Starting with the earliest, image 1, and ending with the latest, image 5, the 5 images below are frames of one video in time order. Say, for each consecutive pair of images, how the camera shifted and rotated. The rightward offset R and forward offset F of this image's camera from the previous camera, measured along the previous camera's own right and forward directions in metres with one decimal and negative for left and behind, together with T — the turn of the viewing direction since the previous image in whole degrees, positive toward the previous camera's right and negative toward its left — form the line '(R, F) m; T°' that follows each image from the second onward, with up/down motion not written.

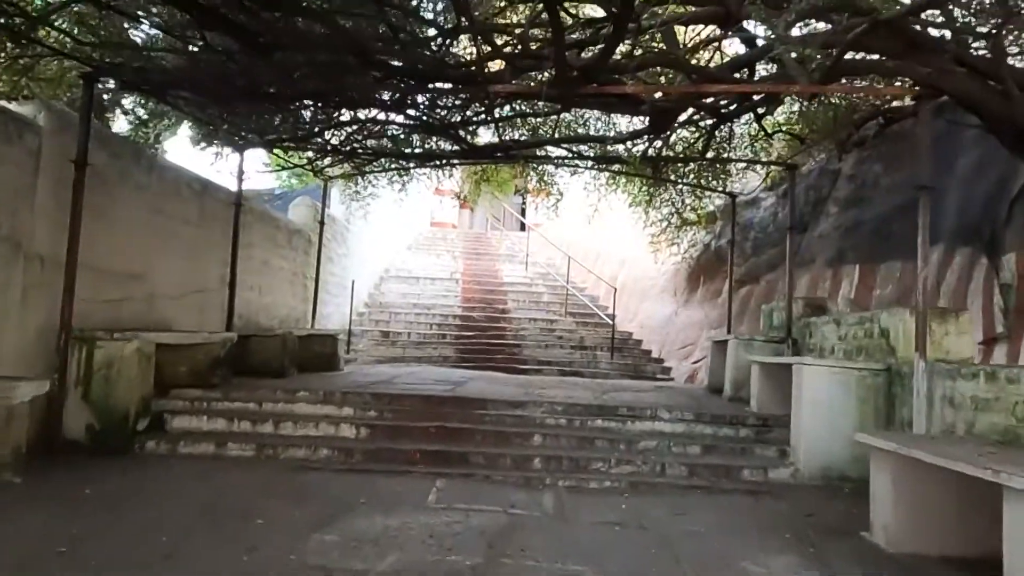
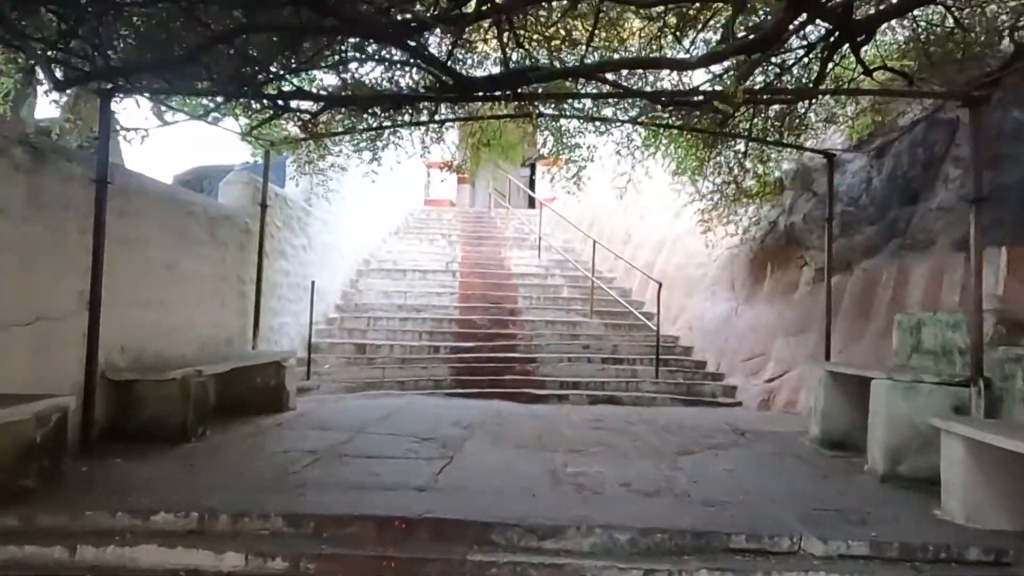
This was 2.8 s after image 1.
(0.0, +1.7) m; 0°
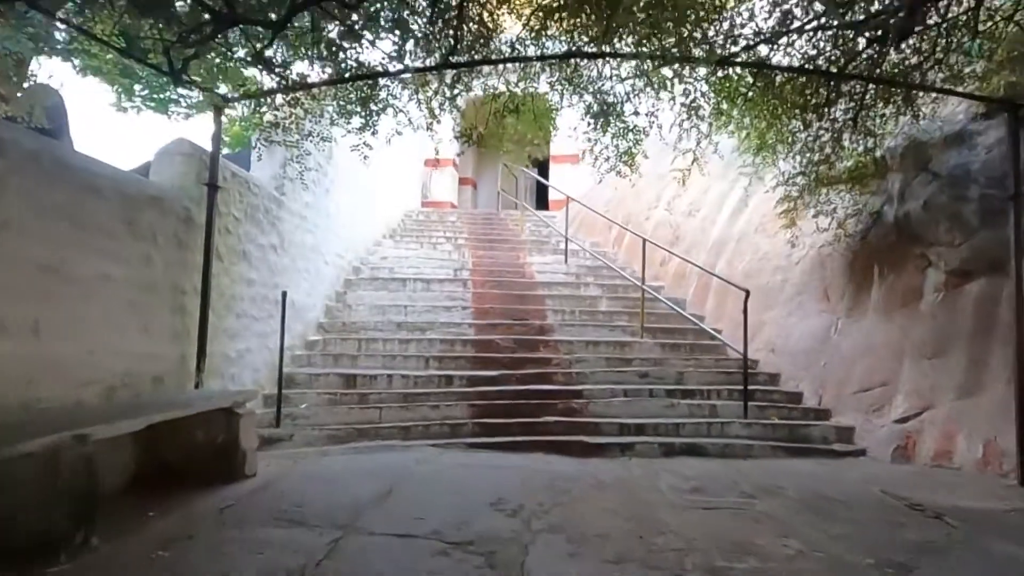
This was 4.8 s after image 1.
(-0.3, +1.4) m; +1°
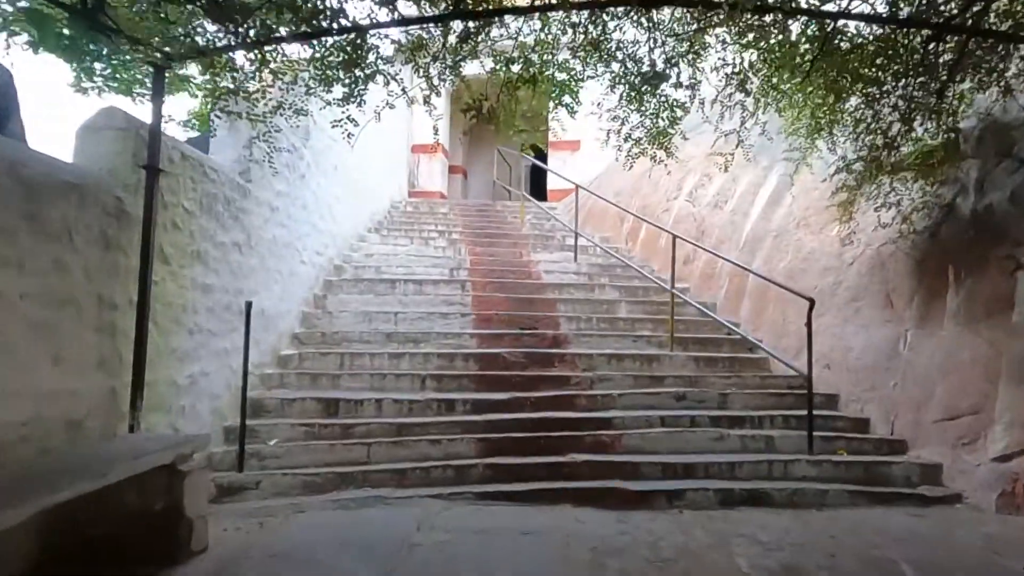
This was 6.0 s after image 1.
(-0.2, +0.7) m; +1°
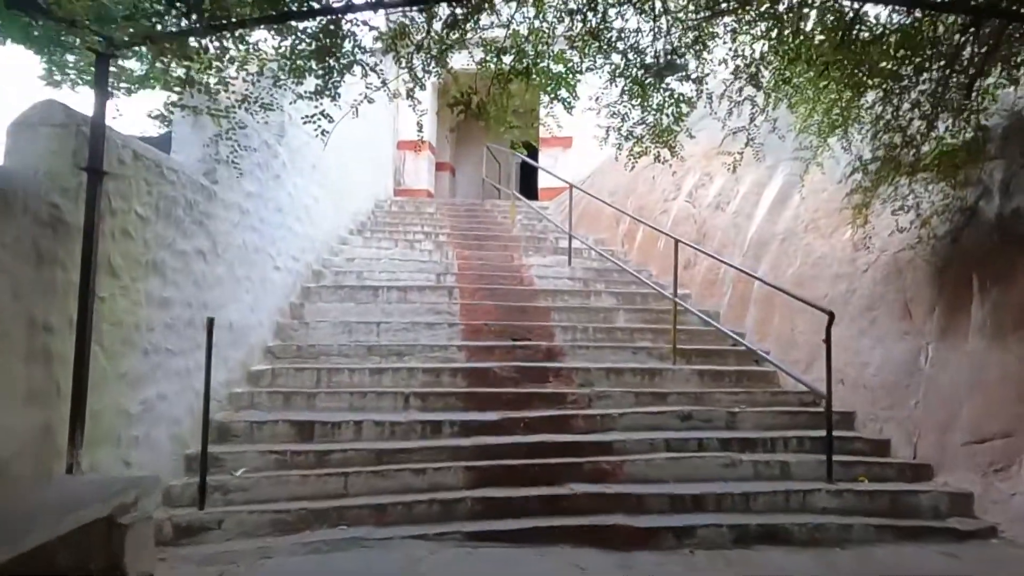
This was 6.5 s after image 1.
(0.0, +0.3) m; +1°
